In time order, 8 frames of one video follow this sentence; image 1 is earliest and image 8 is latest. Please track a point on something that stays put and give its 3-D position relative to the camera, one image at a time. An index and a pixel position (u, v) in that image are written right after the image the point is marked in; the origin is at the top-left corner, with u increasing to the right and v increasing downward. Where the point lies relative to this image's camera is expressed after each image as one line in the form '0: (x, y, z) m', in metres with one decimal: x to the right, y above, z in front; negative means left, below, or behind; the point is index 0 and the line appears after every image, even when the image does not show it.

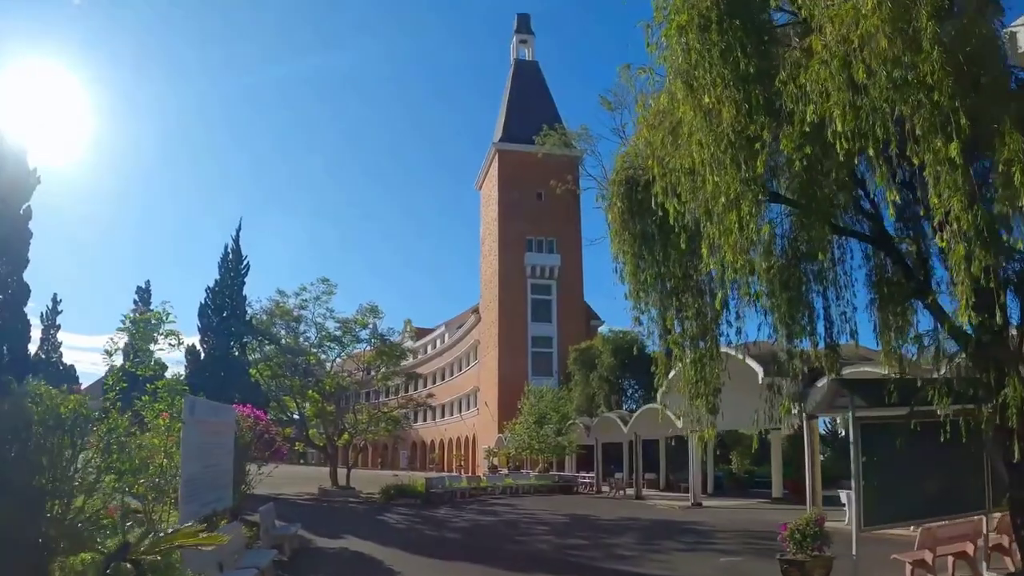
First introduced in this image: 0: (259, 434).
0: (-5.4, -3.1, +18.2) m
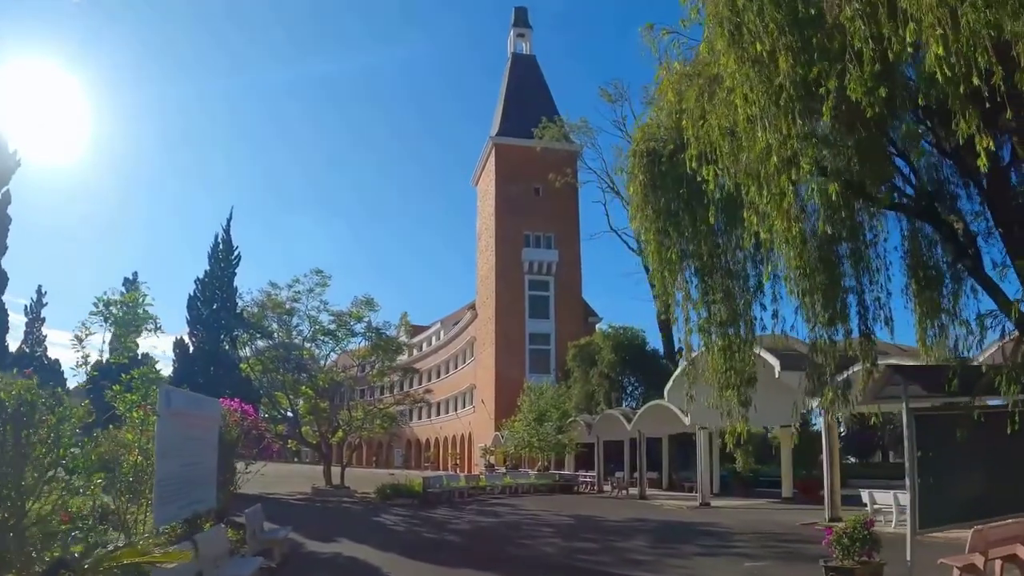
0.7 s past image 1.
0: (-5.3, -2.8, +17.0) m
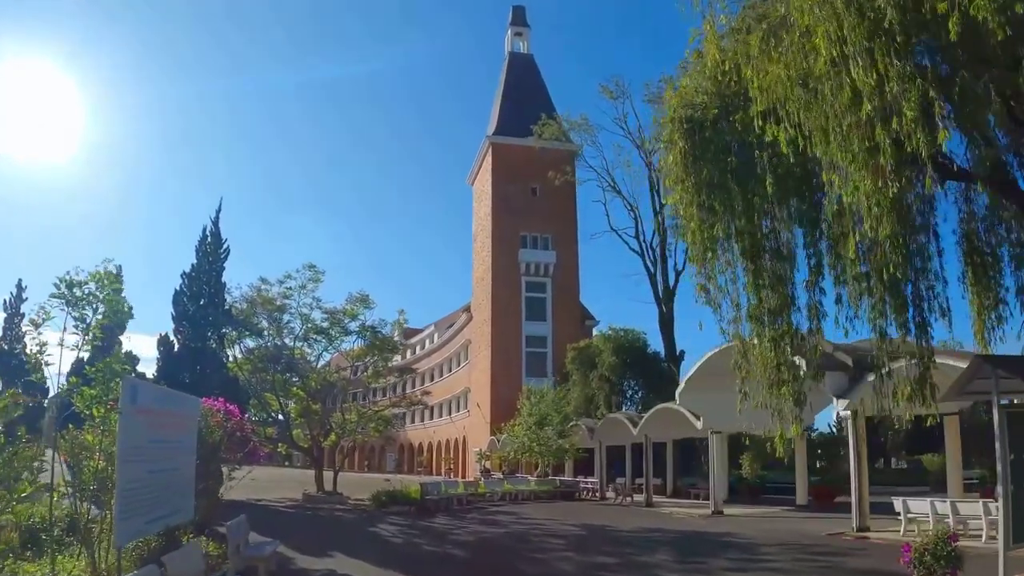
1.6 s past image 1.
0: (-5.1, -2.6, +15.6) m
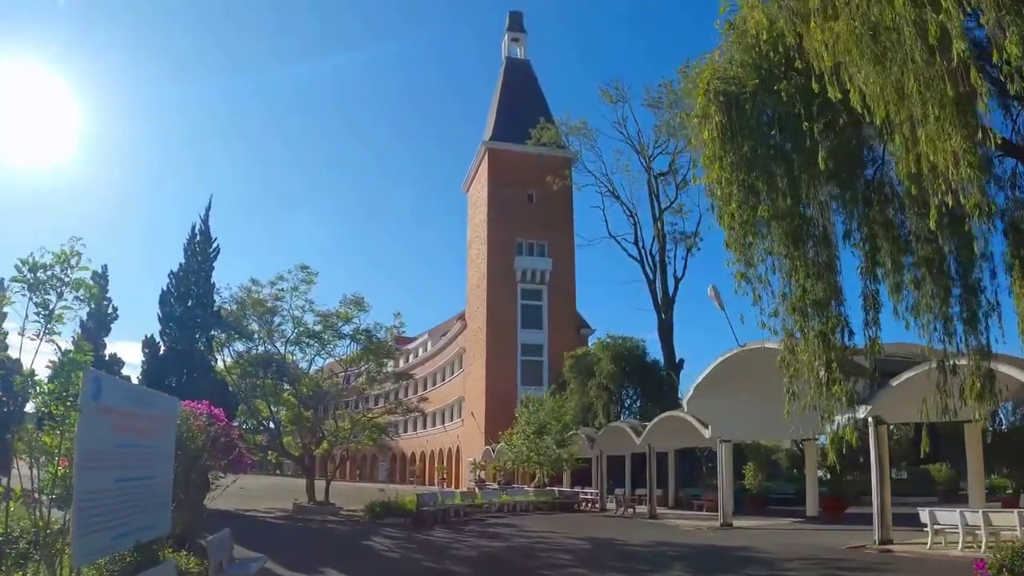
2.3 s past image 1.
0: (-5.0, -2.5, +14.5) m
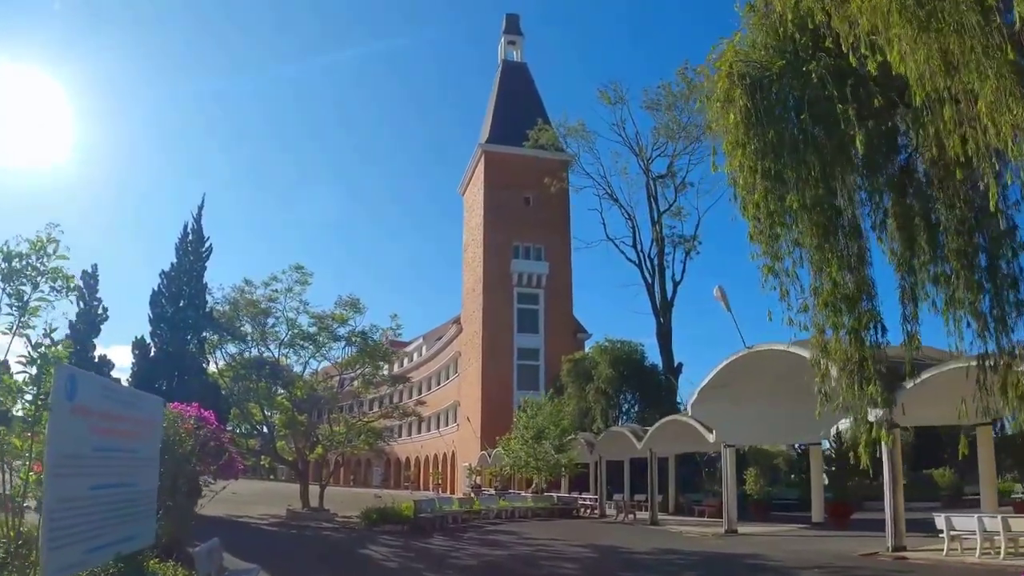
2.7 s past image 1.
0: (-5.0, -2.5, +13.9) m
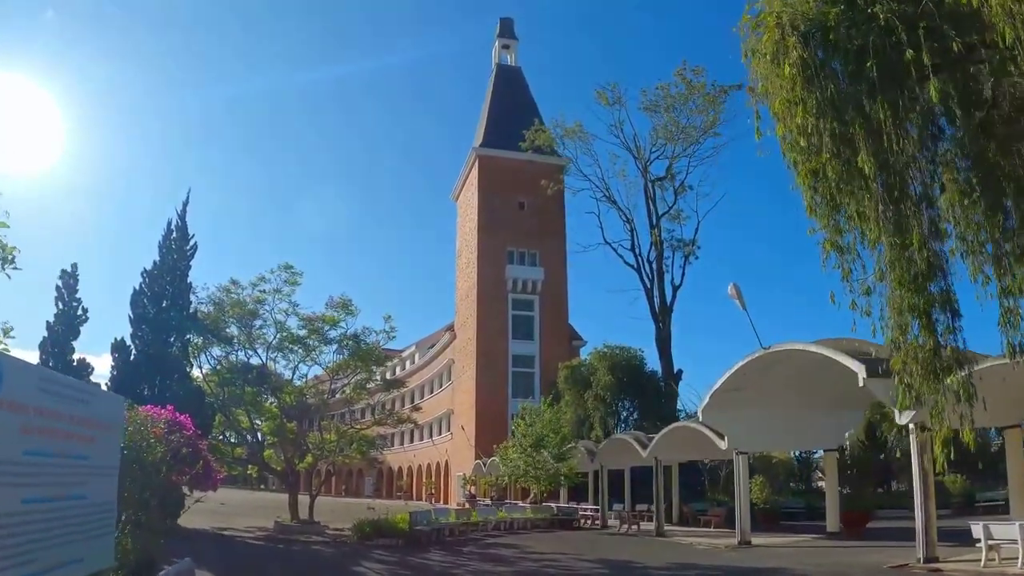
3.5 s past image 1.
0: (-4.8, -2.4, +12.6) m
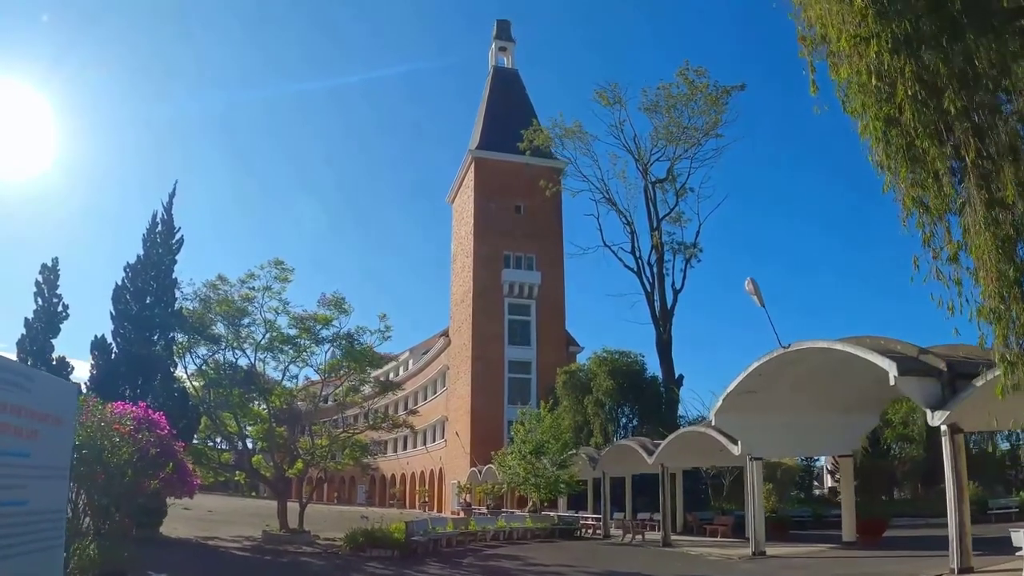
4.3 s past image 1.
0: (-4.7, -2.2, +11.3) m
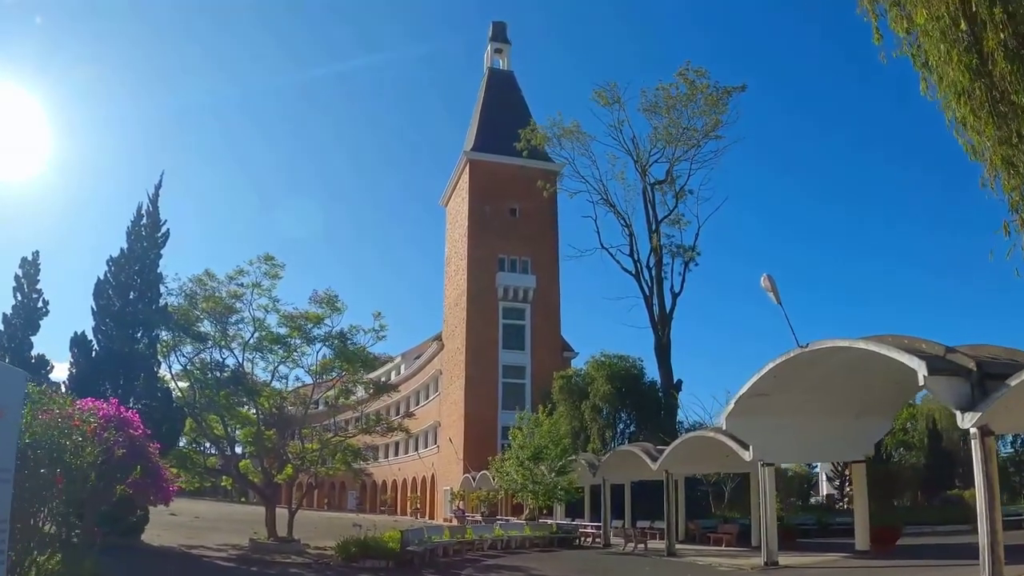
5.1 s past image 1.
0: (-4.6, -2.0, +10.3) m
